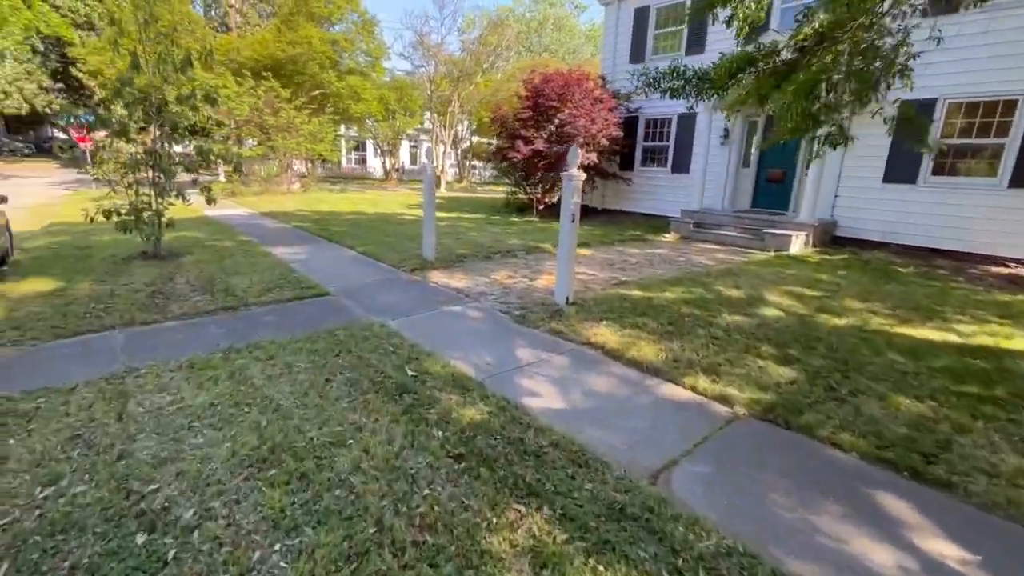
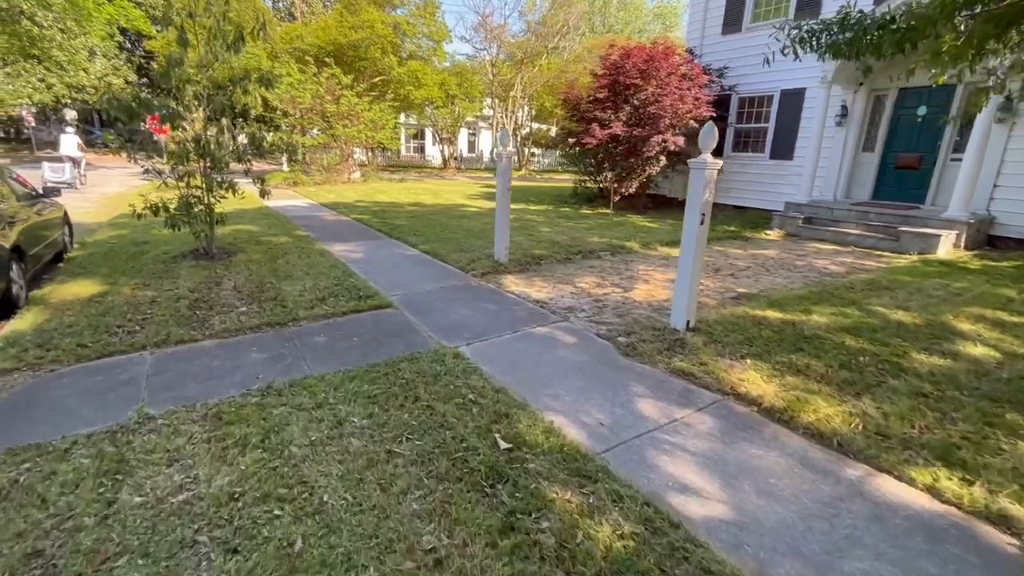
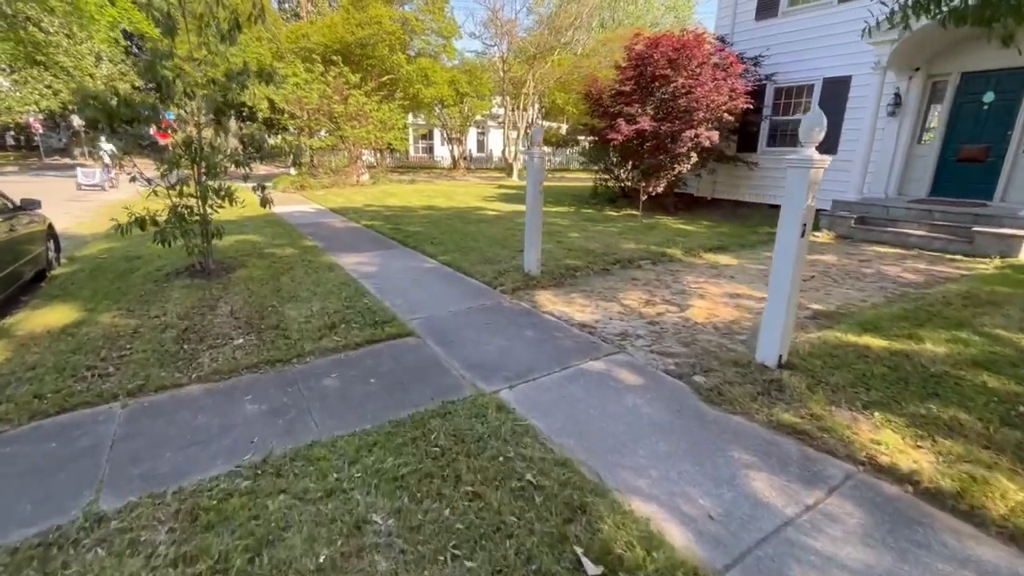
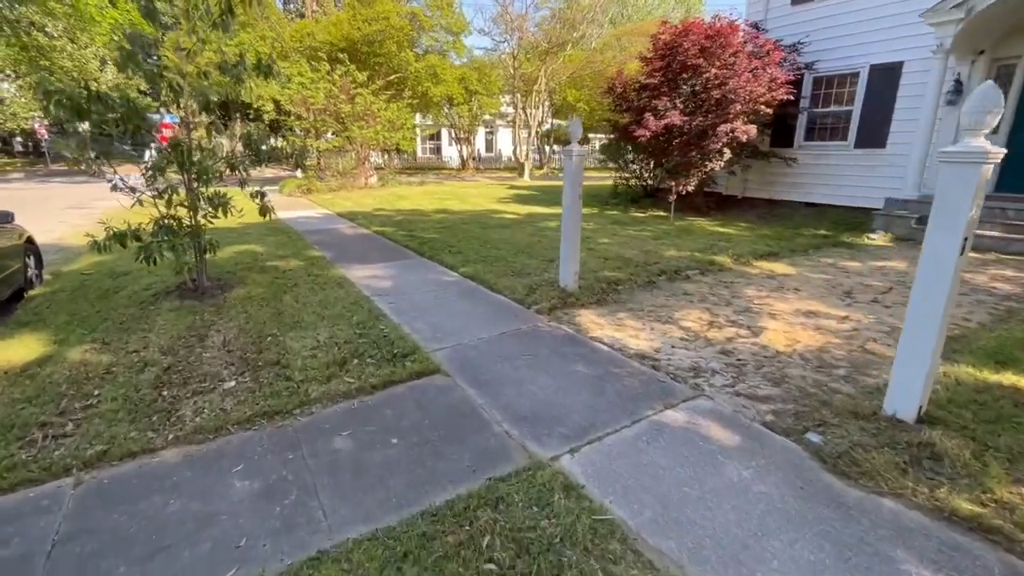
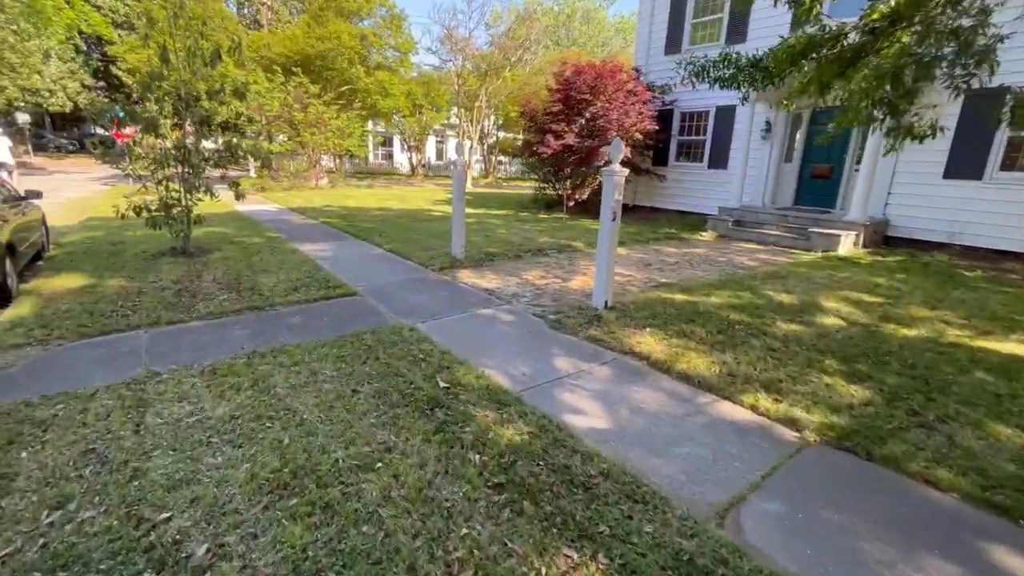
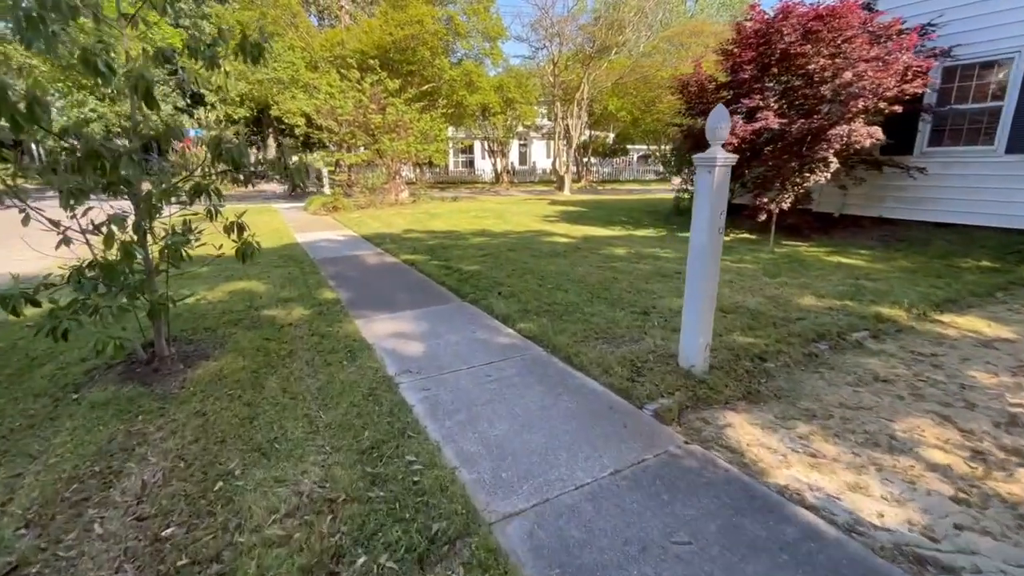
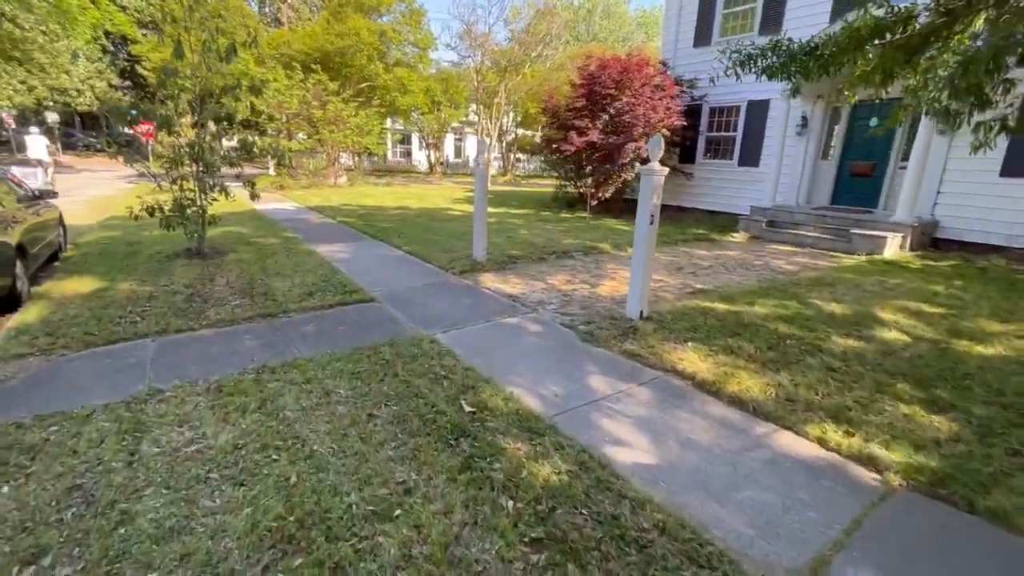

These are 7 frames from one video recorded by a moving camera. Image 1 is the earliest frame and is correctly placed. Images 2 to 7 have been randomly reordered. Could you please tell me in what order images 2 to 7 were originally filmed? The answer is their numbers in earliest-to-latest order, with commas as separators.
5, 7, 2, 3, 4, 6
